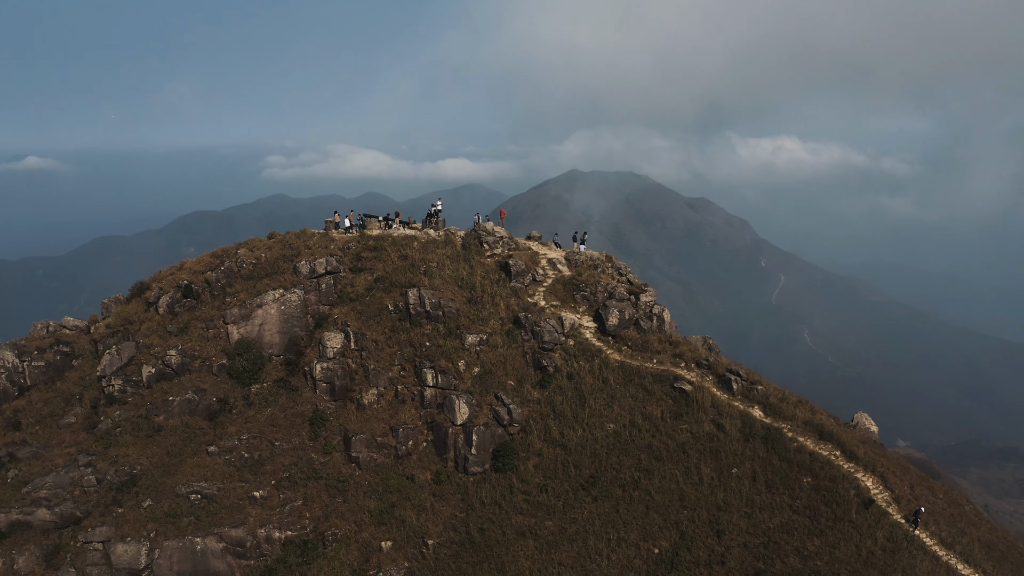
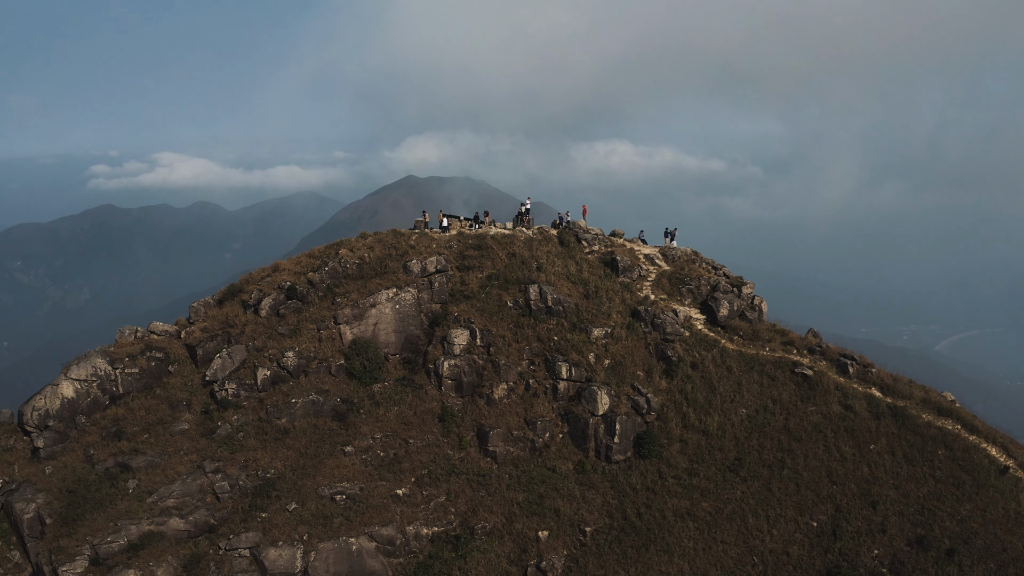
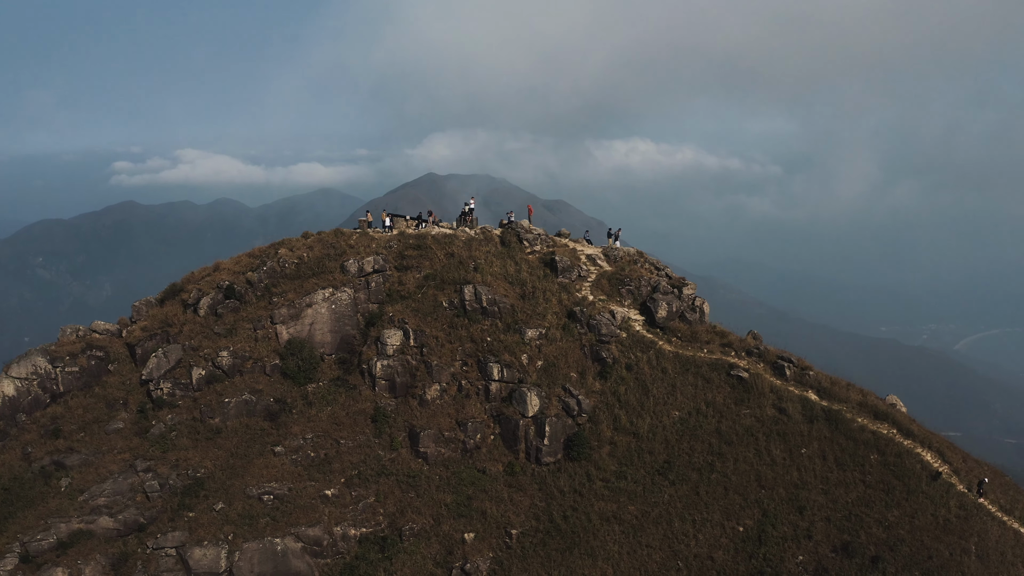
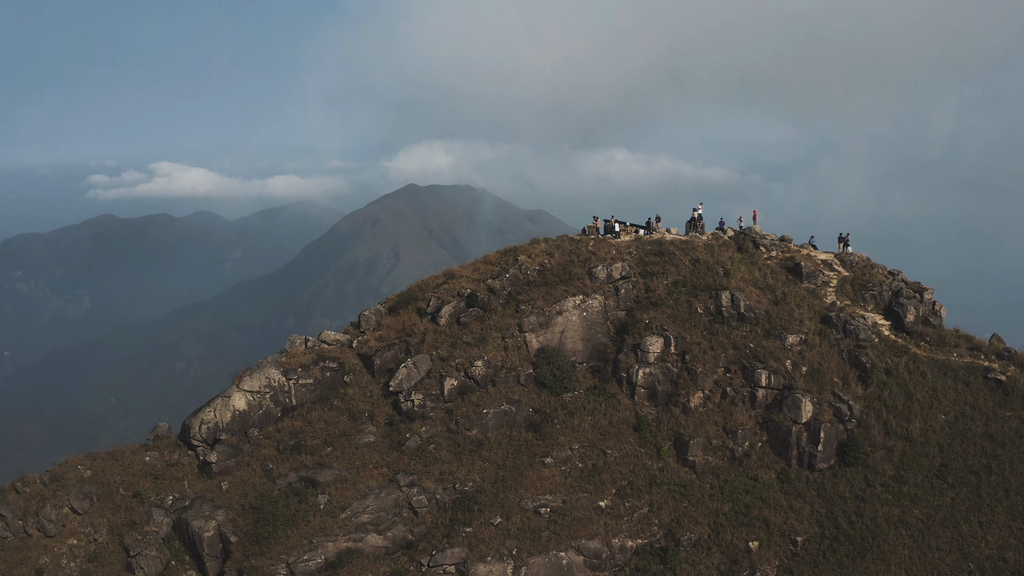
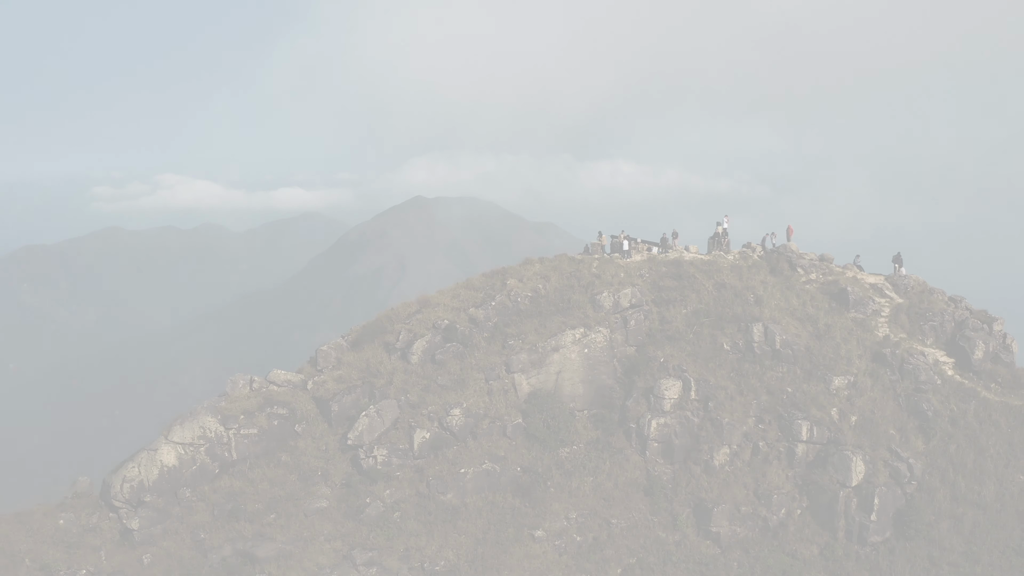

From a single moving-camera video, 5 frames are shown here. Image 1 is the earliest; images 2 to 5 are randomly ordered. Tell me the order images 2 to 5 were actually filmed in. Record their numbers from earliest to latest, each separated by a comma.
3, 2, 4, 5
